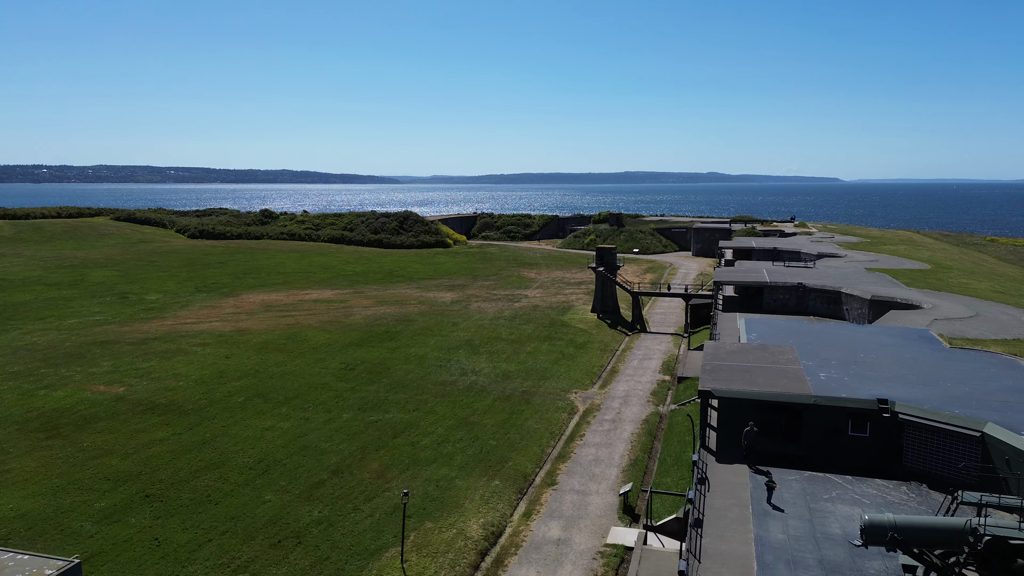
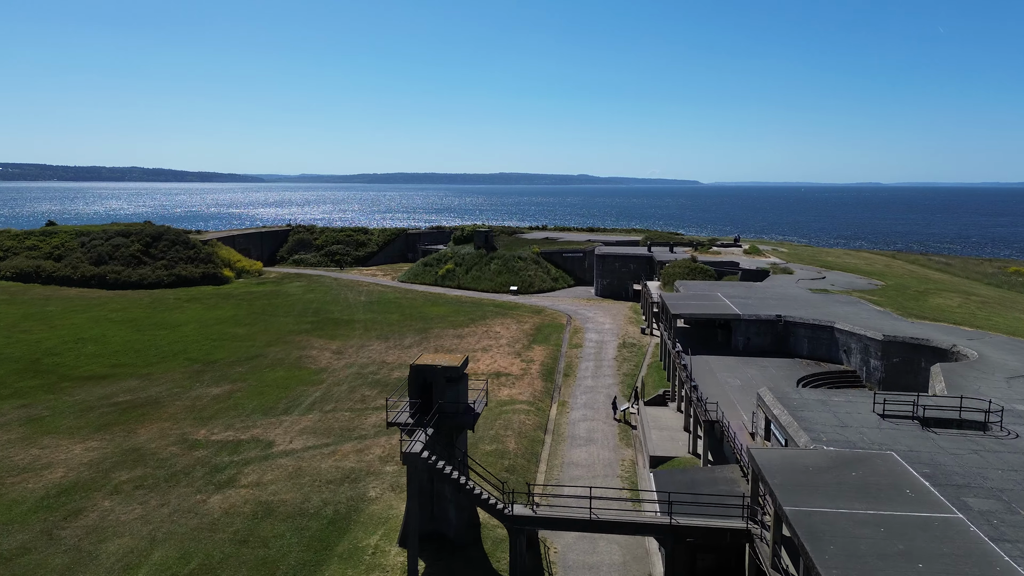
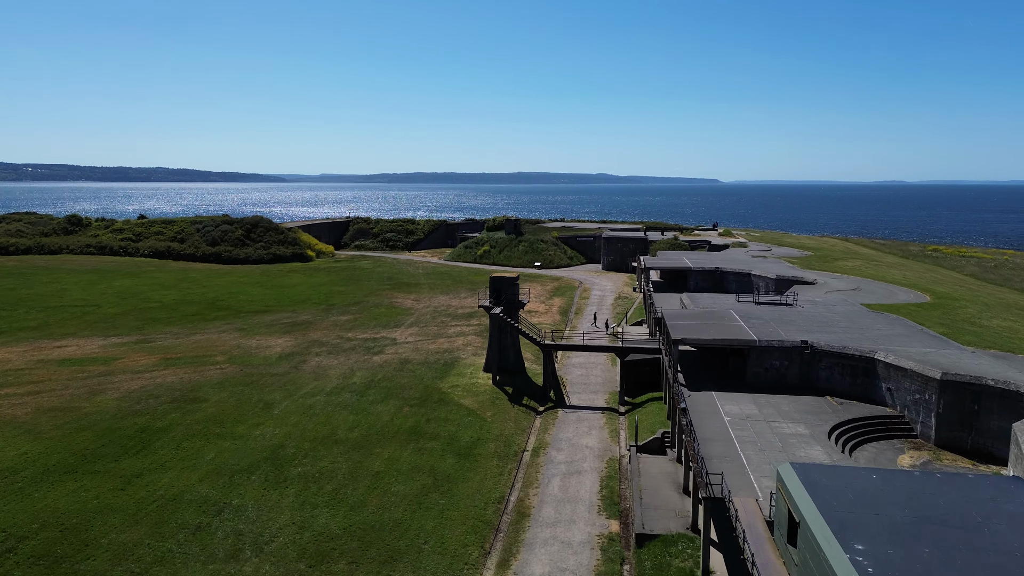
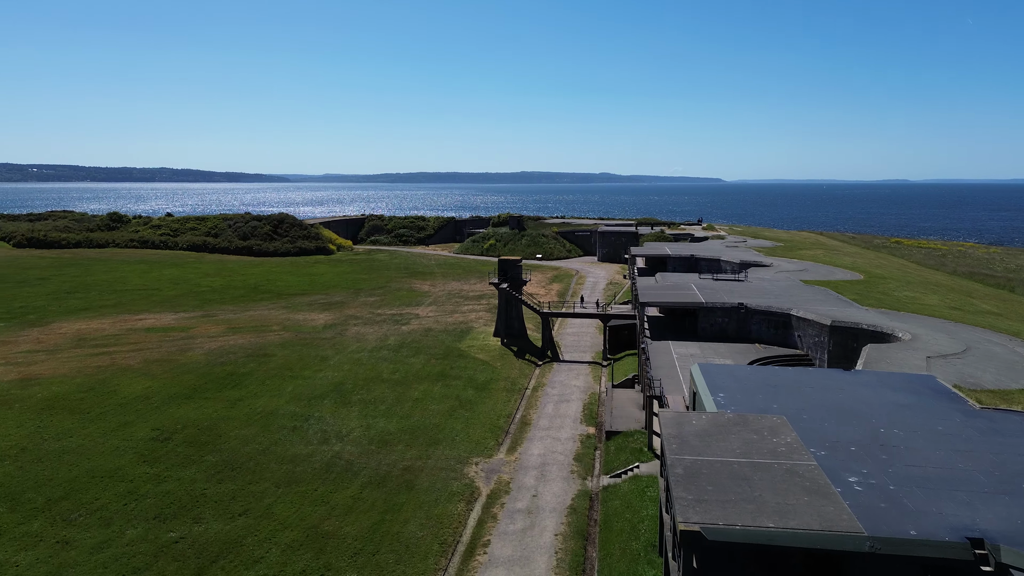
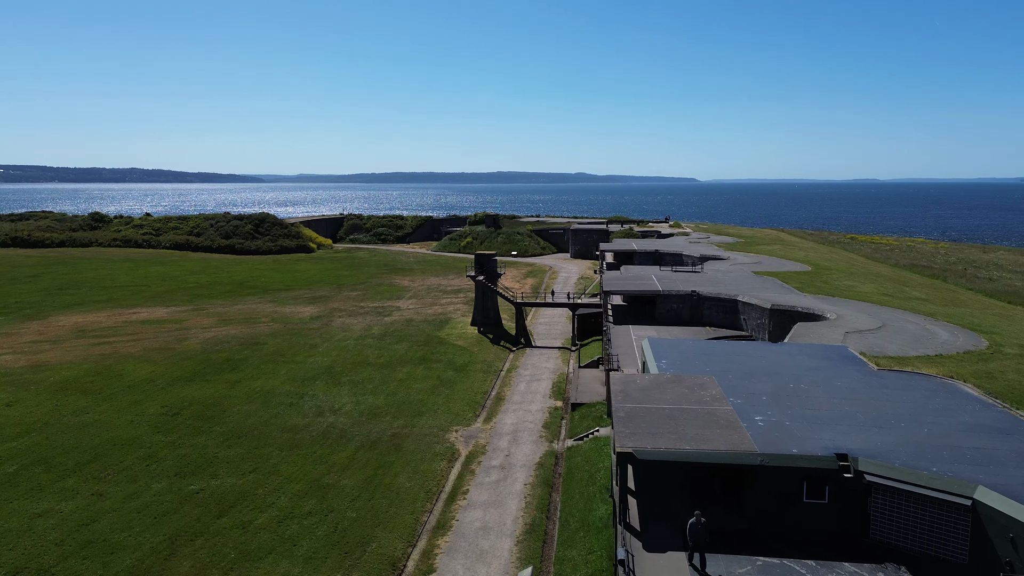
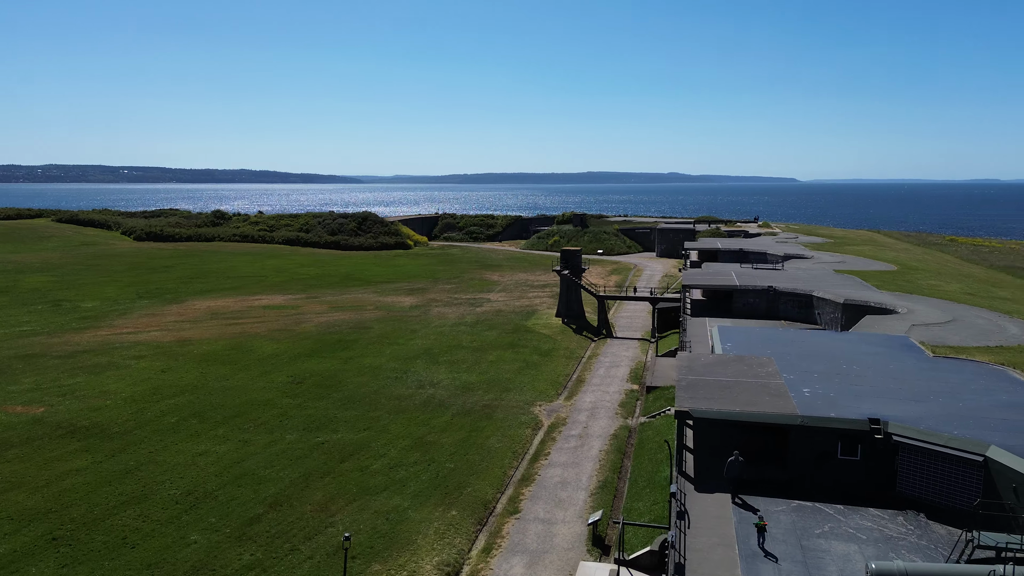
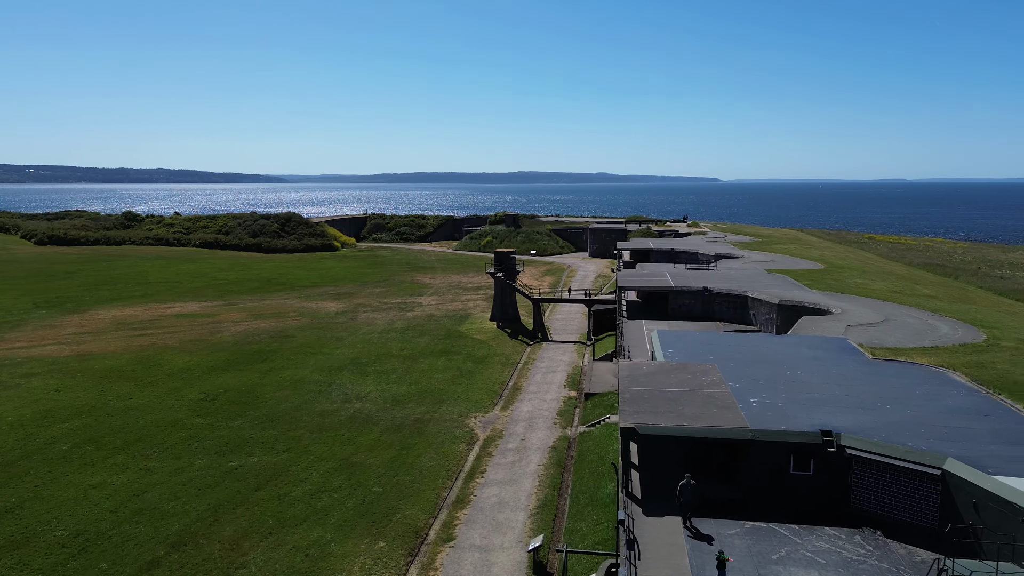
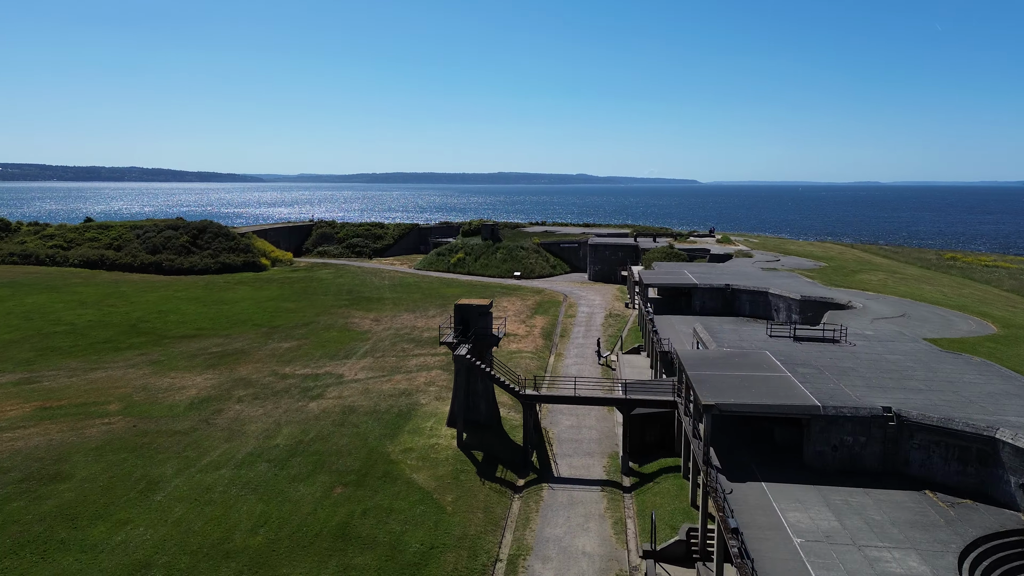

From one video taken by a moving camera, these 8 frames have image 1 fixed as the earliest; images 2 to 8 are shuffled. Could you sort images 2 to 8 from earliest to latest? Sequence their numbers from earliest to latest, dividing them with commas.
6, 7, 5, 4, 3, 8, 2
